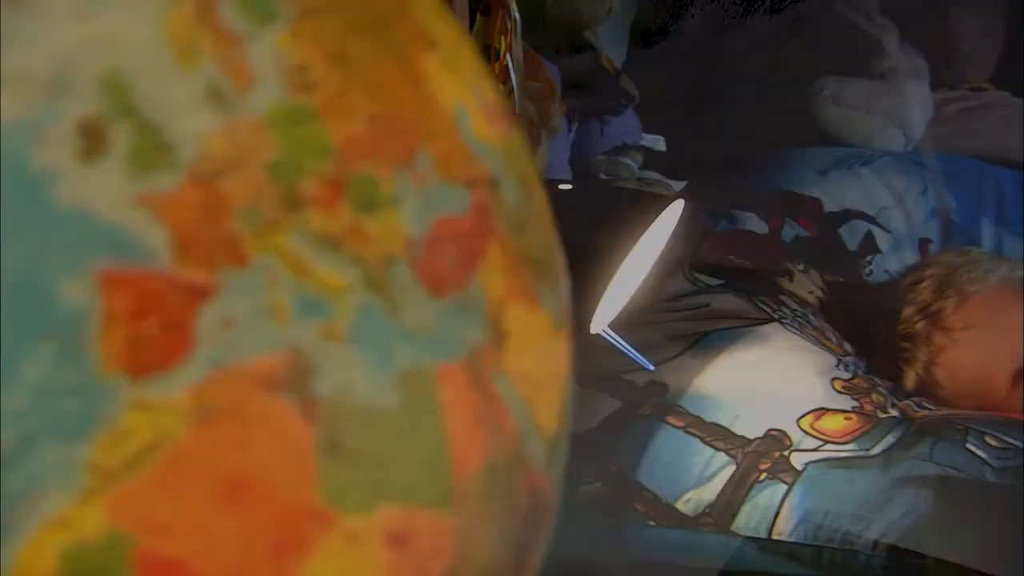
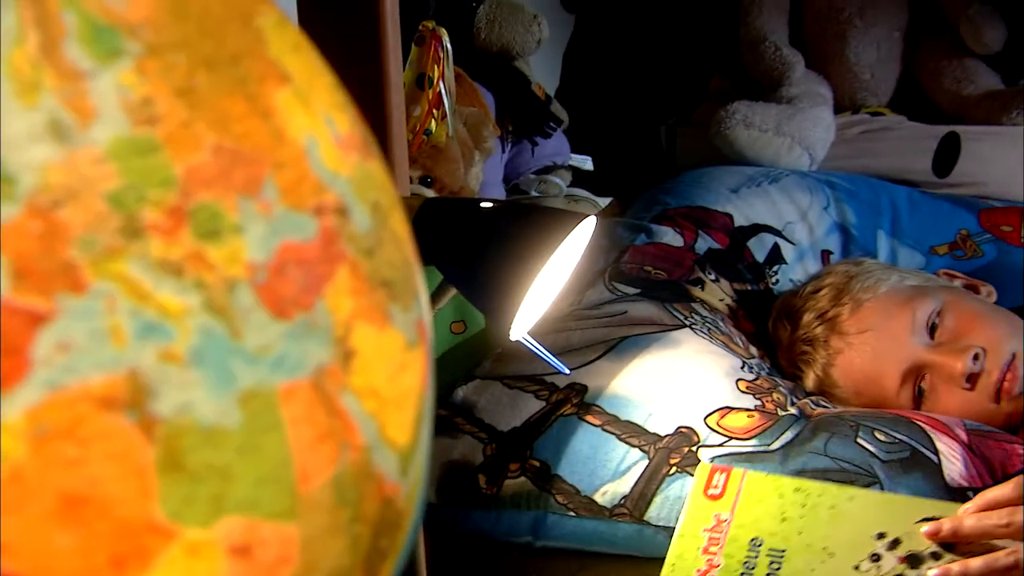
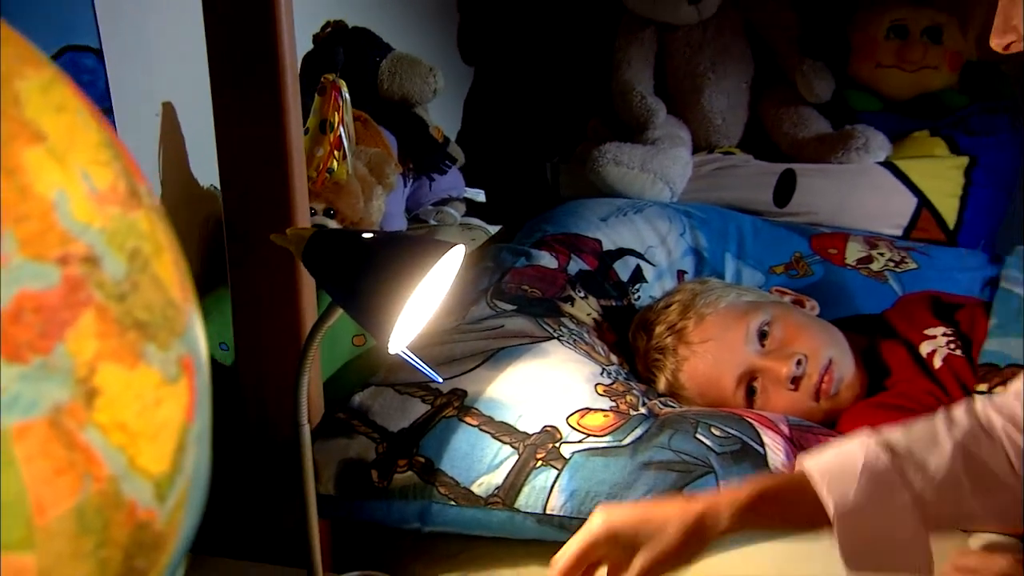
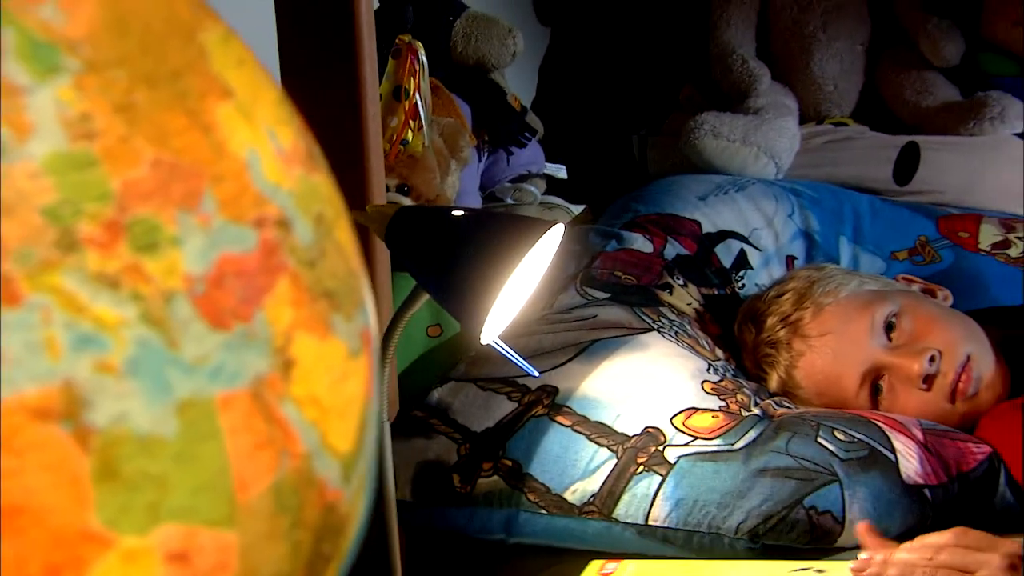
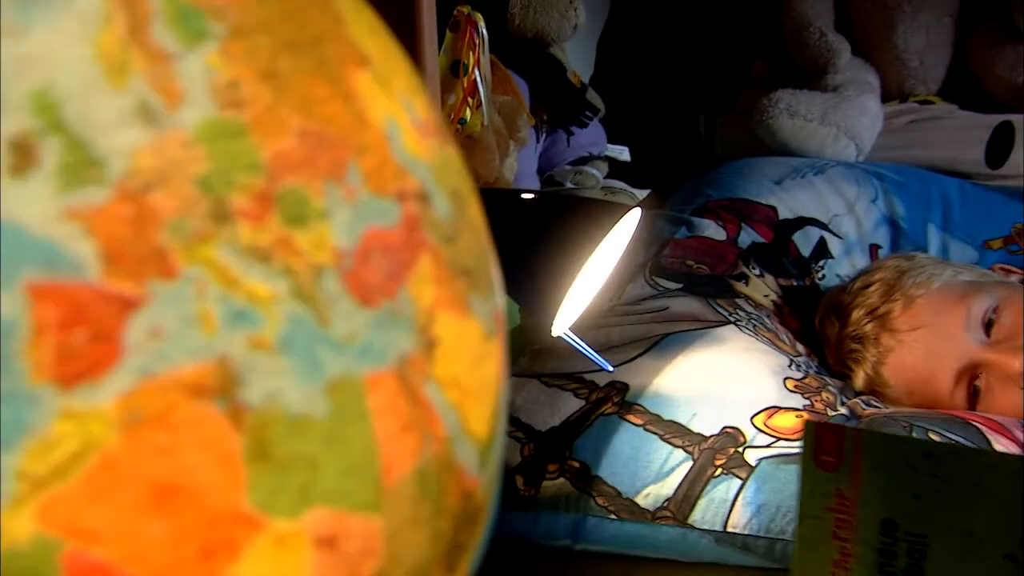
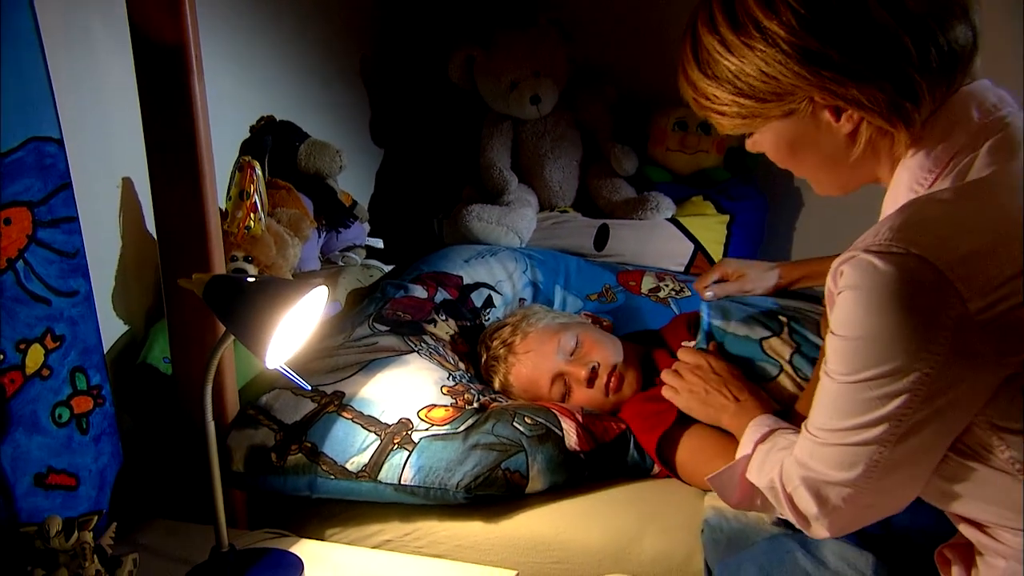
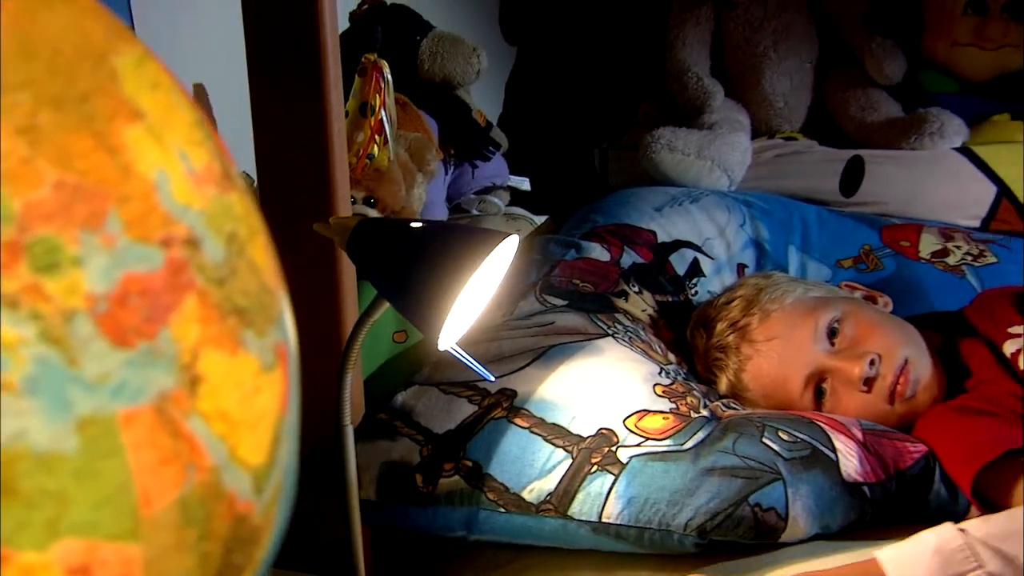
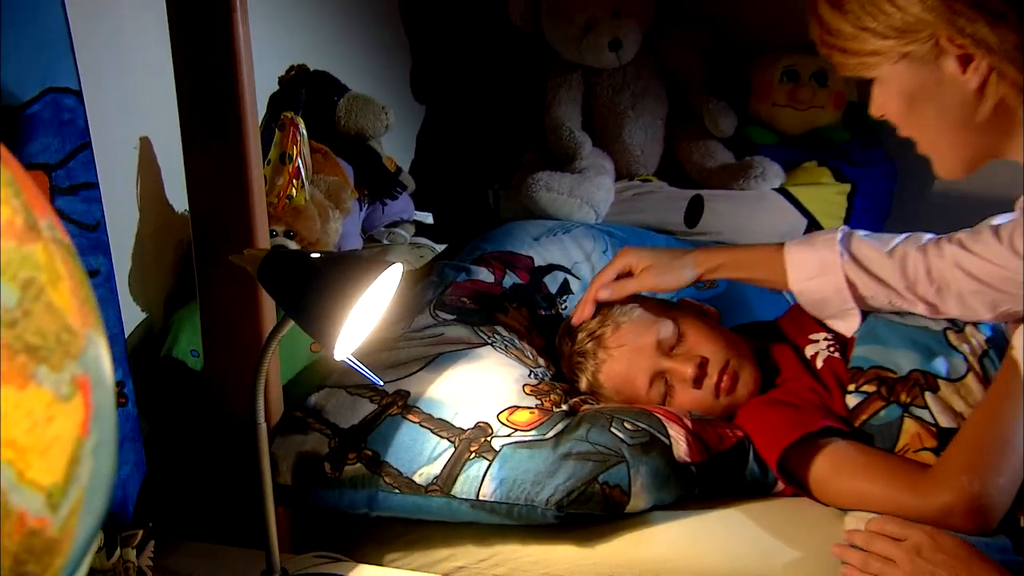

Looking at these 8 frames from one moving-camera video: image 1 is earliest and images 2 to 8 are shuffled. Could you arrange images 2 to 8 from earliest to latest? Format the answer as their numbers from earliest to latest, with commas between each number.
5, 2, 4, 7, 3, 8, 6
